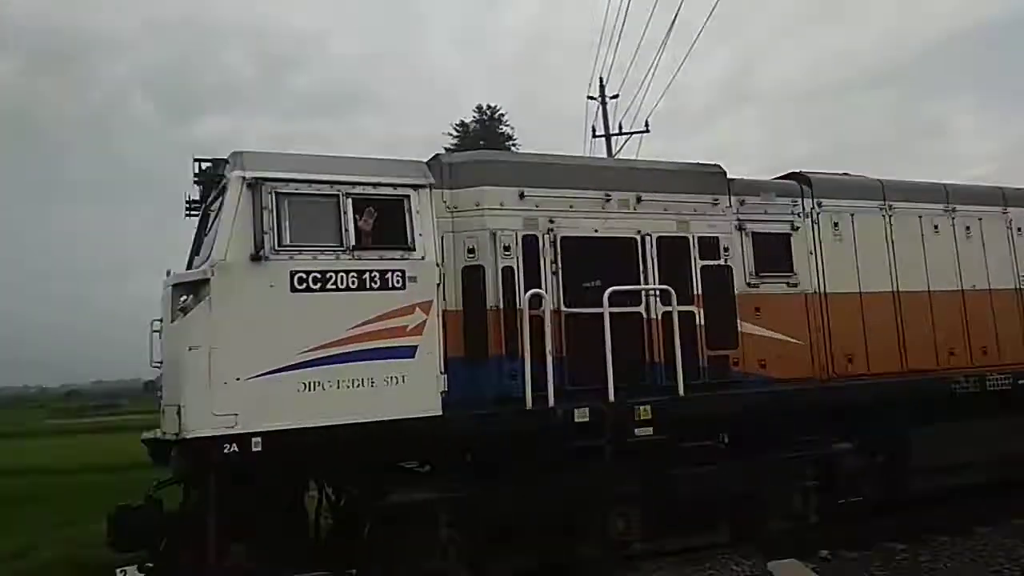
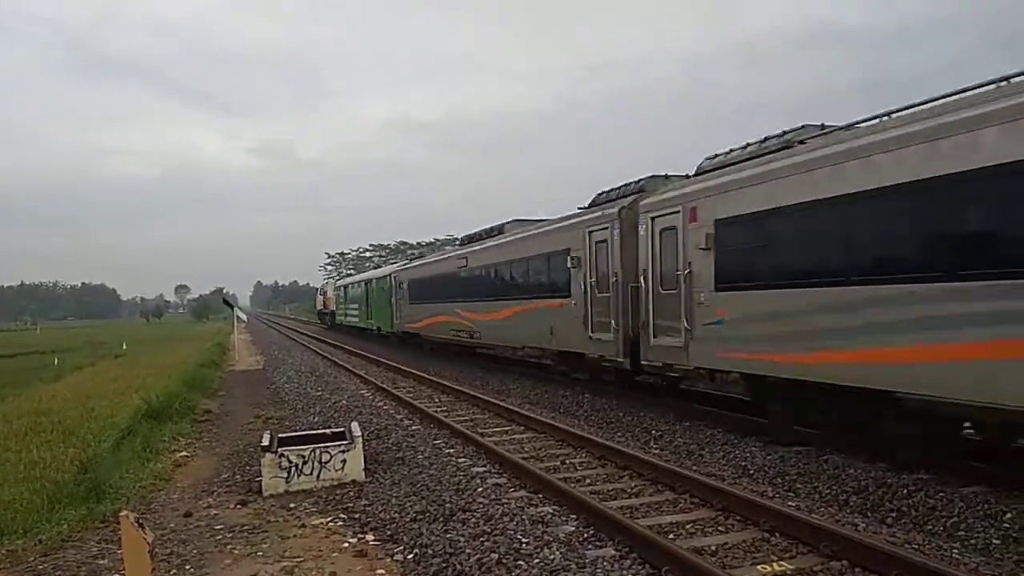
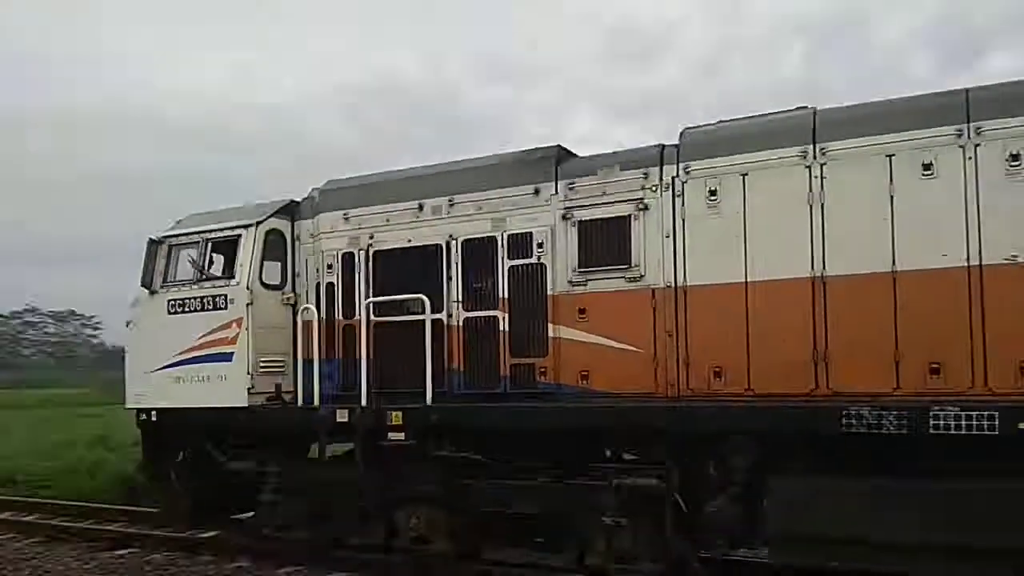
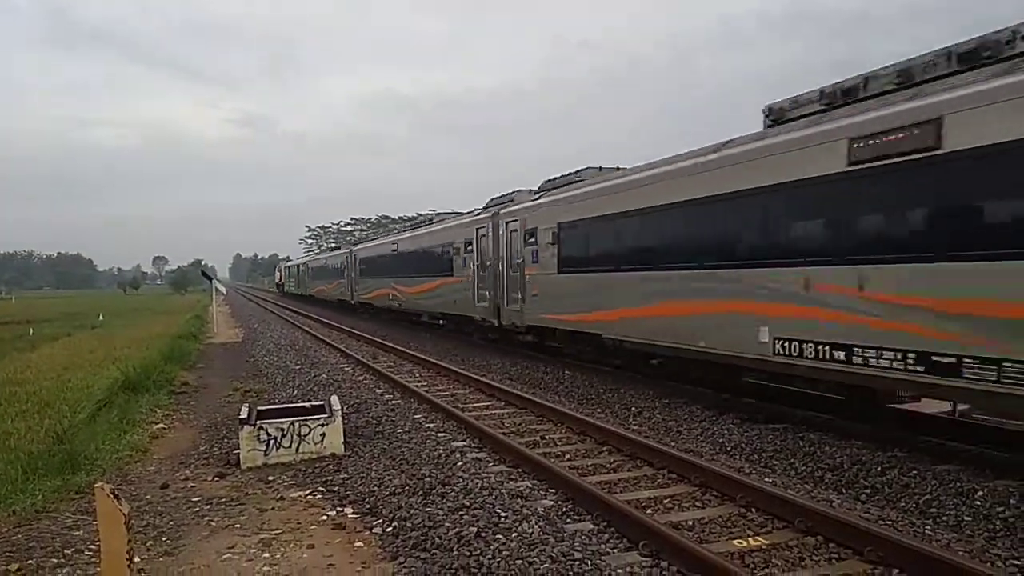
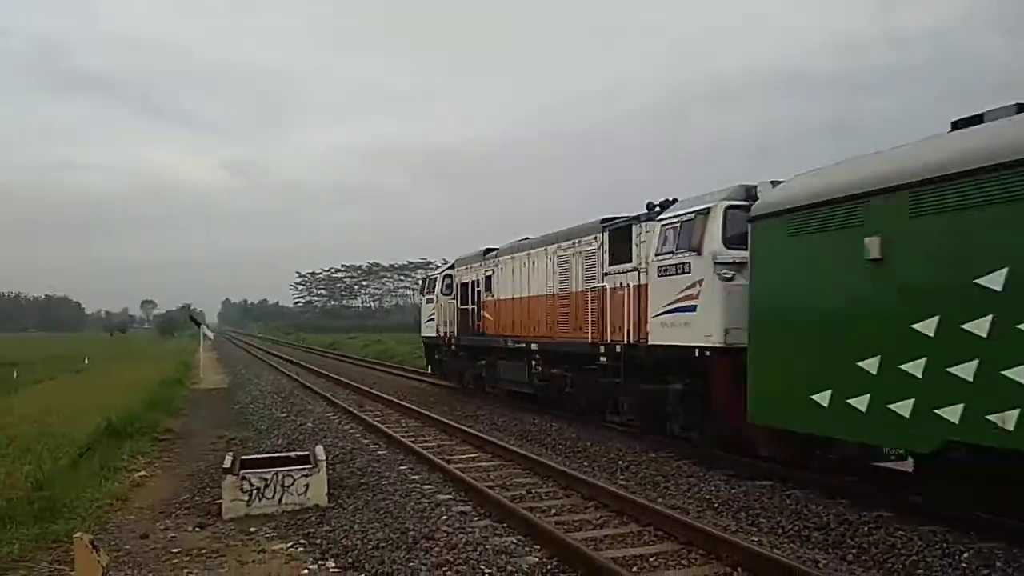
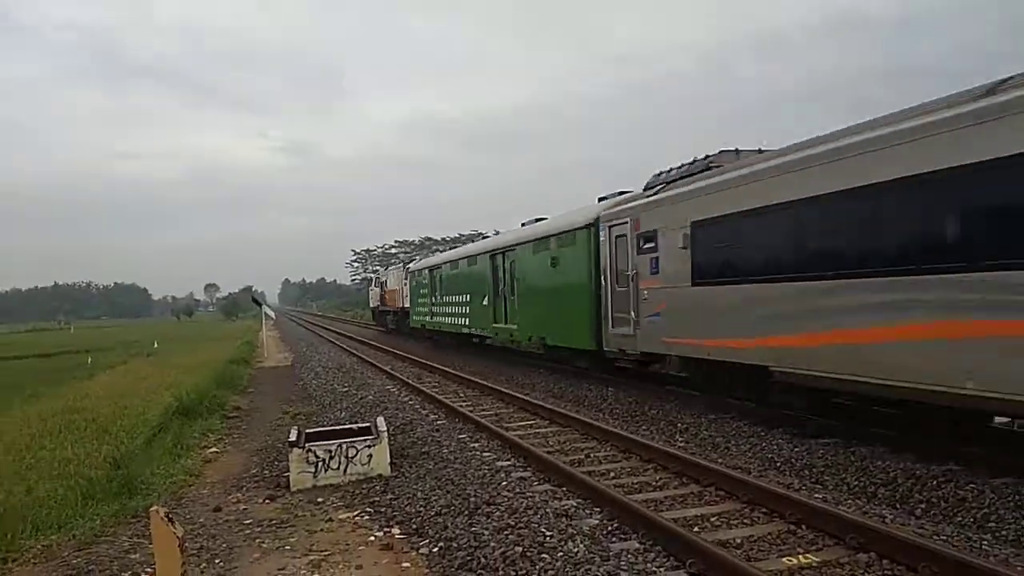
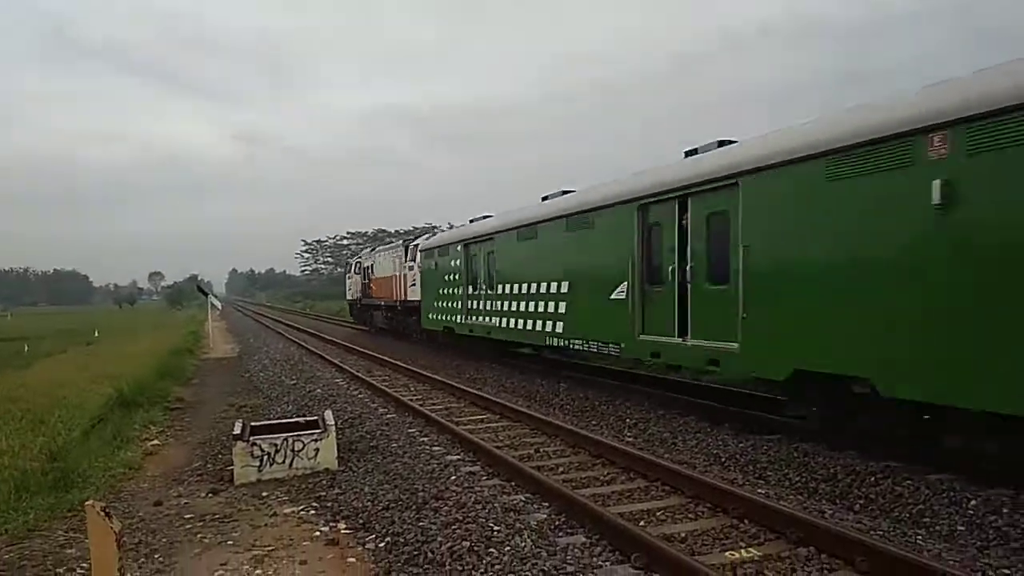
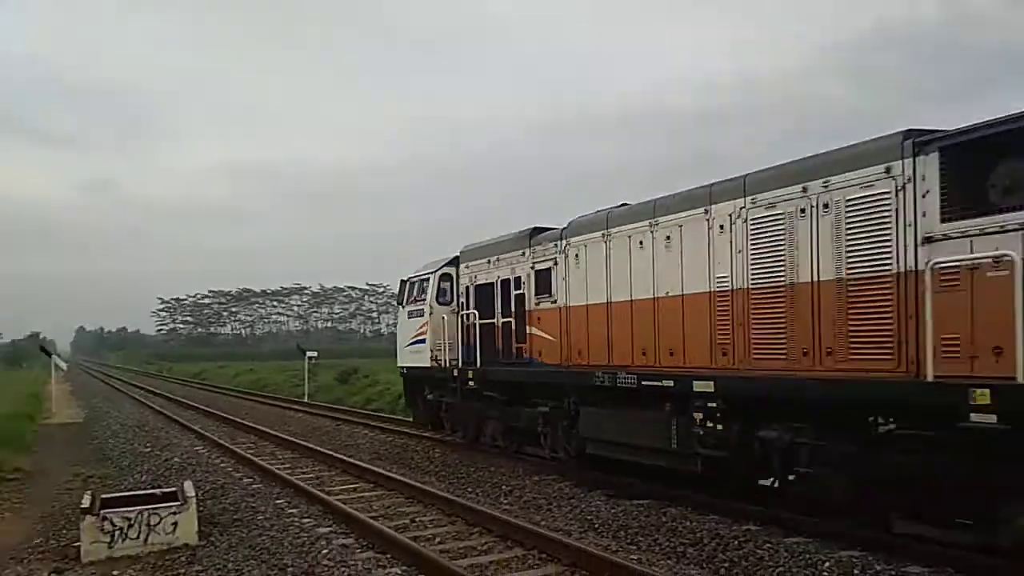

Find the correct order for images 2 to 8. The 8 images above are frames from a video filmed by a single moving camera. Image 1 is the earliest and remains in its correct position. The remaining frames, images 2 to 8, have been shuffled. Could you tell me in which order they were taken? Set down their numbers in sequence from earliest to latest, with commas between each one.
3, 8, 5, 7, 6, 2, 4
